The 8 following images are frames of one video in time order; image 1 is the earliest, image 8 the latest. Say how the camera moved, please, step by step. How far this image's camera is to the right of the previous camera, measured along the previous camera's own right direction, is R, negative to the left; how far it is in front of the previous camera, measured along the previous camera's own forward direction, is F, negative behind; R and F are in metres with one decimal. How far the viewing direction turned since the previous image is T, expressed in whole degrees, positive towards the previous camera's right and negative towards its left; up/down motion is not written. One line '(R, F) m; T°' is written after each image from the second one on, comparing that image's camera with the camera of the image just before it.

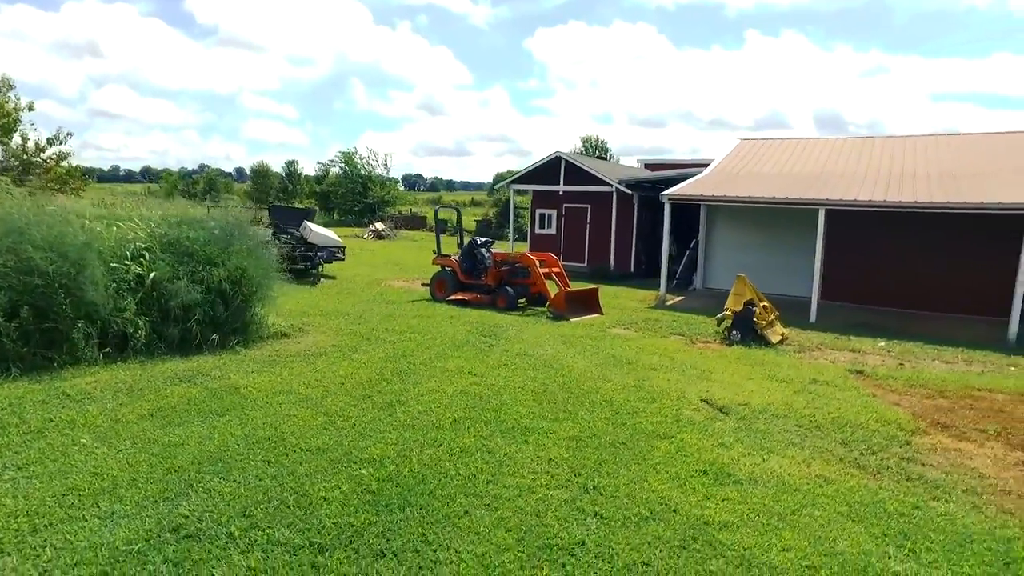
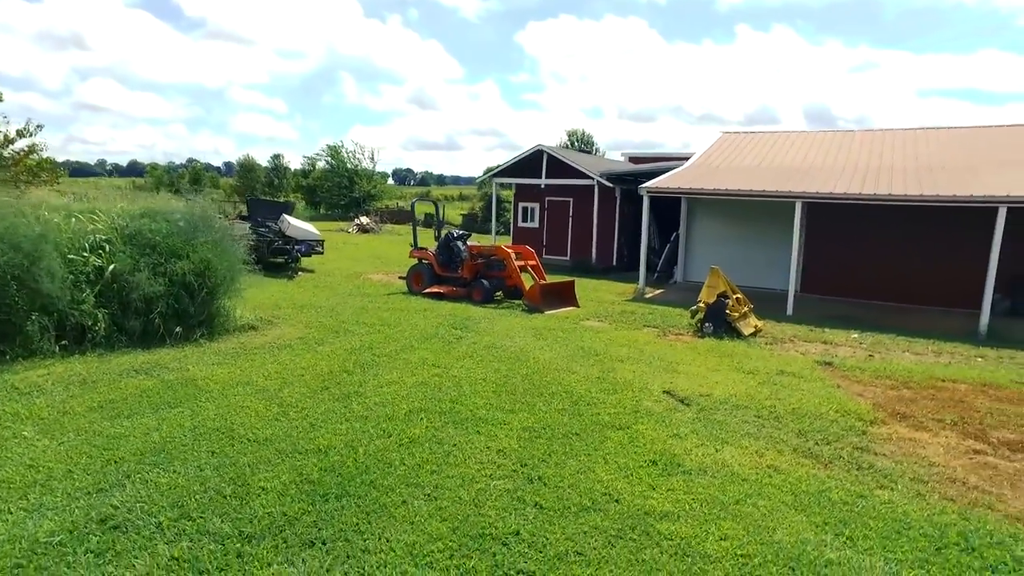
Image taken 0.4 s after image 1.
(+0.3, 0.0) m; +1°
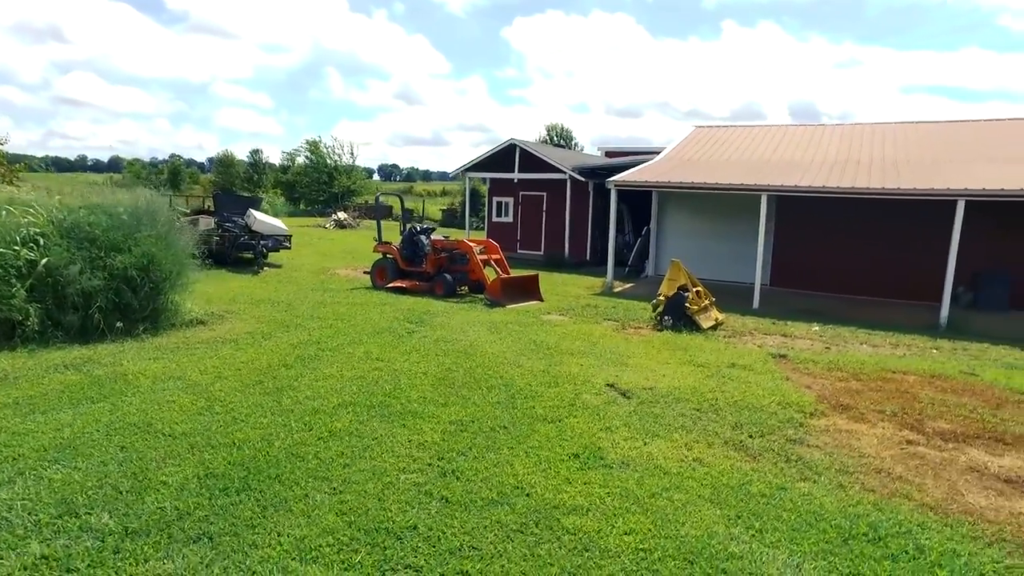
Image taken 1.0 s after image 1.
(+0.4, +0.1) m; +1°
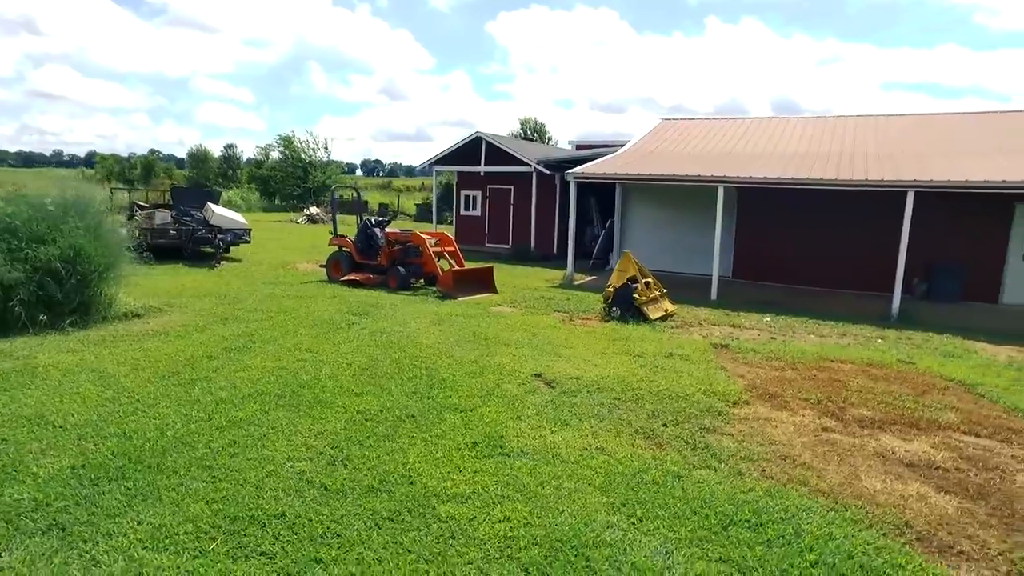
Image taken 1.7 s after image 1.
(+0.5, +0.1) m; +1°
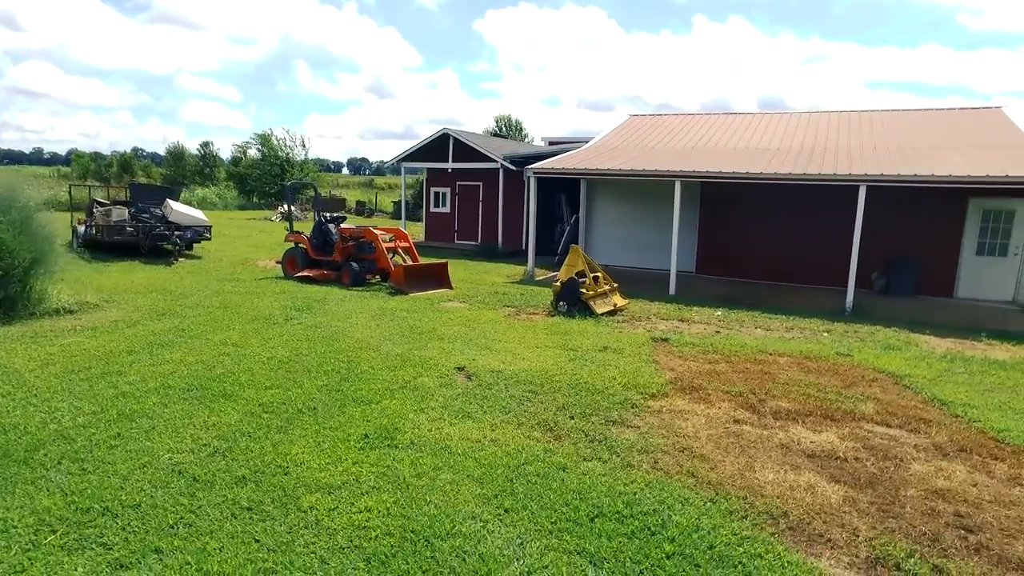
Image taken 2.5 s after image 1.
(+0.6, 0.0) m; +1°
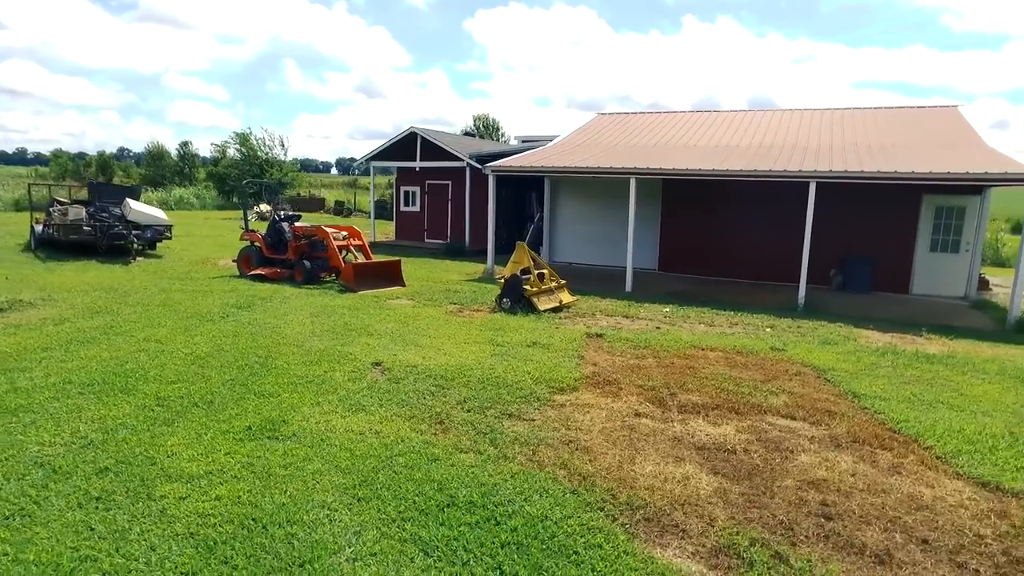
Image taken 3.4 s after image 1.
(+0.6, 0.0) m; +1°
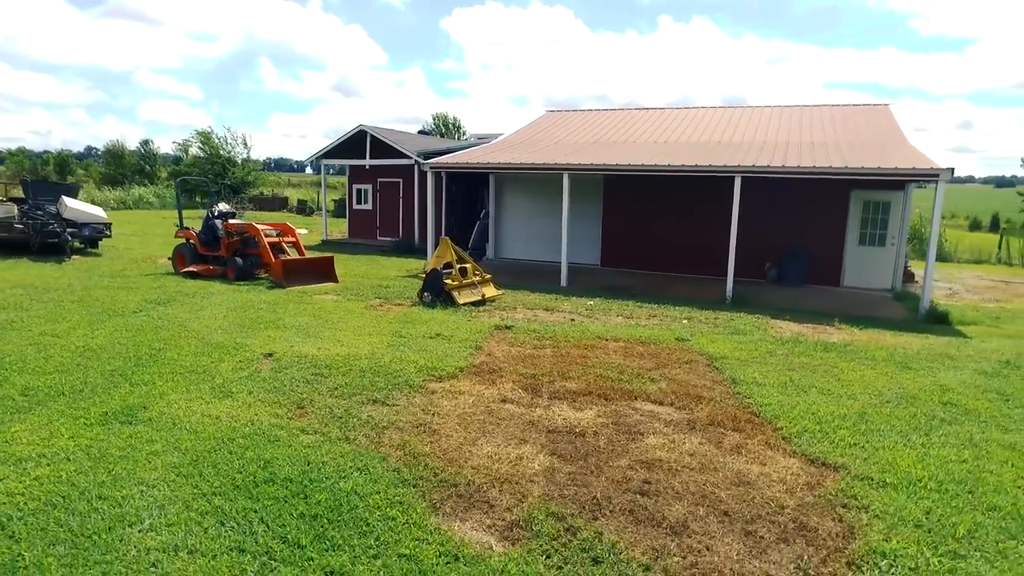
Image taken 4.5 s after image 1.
(+0.8, -0.1) m; +2°
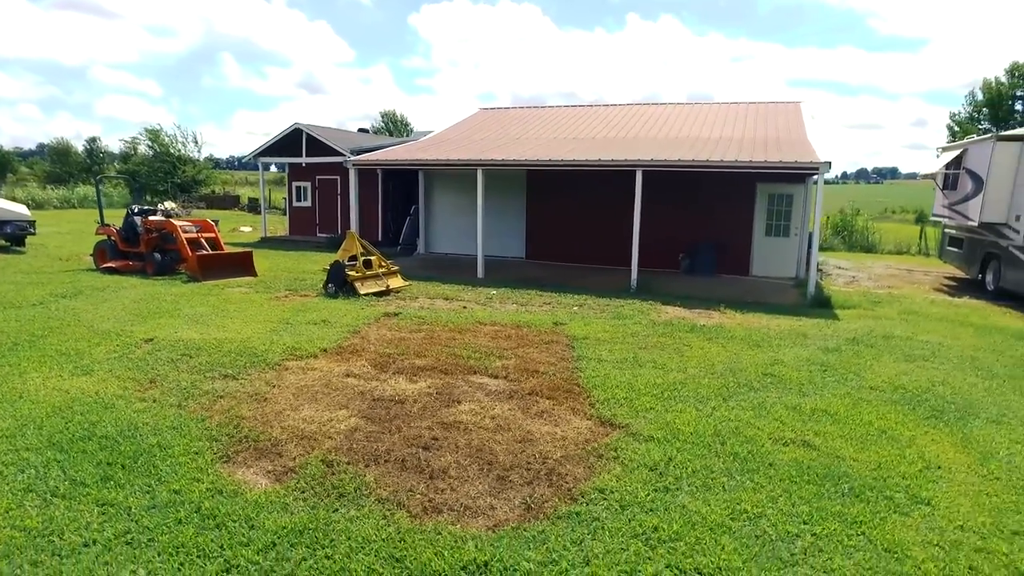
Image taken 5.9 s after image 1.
(+1.0, -0.5) m; +2°
